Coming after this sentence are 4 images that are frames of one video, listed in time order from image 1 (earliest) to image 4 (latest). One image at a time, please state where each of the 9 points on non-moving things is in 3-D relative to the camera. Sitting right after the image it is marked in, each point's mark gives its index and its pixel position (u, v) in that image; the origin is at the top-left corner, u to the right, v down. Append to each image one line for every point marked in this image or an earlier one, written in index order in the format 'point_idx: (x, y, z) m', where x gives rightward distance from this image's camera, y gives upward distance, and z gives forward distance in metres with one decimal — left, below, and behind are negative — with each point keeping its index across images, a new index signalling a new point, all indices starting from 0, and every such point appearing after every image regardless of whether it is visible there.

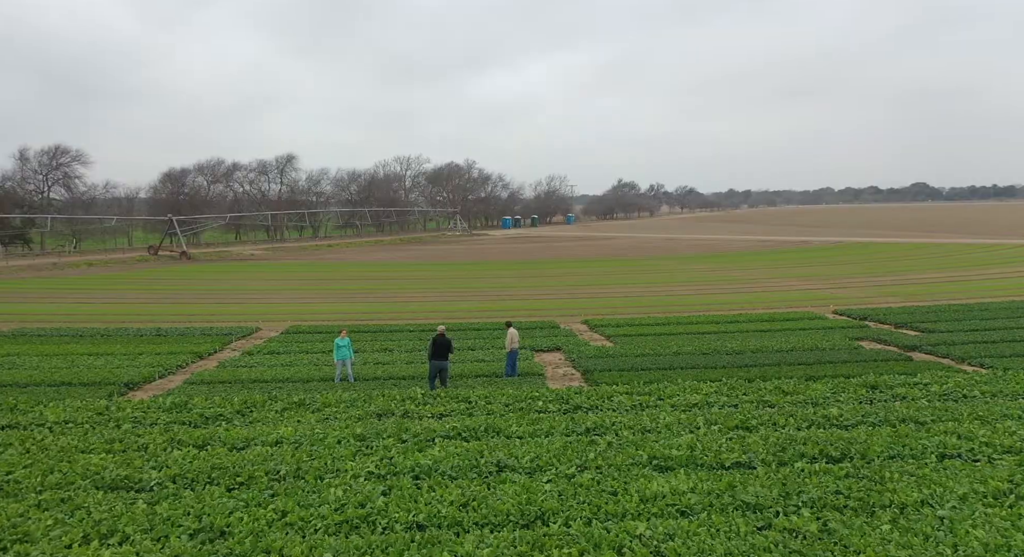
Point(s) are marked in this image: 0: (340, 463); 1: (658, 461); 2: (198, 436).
0: (-3.1, -3.4, +14.5) m
1: (+2.8, -3.5, +15.0) m
2: (-6.3, -3.2, +15.8) m
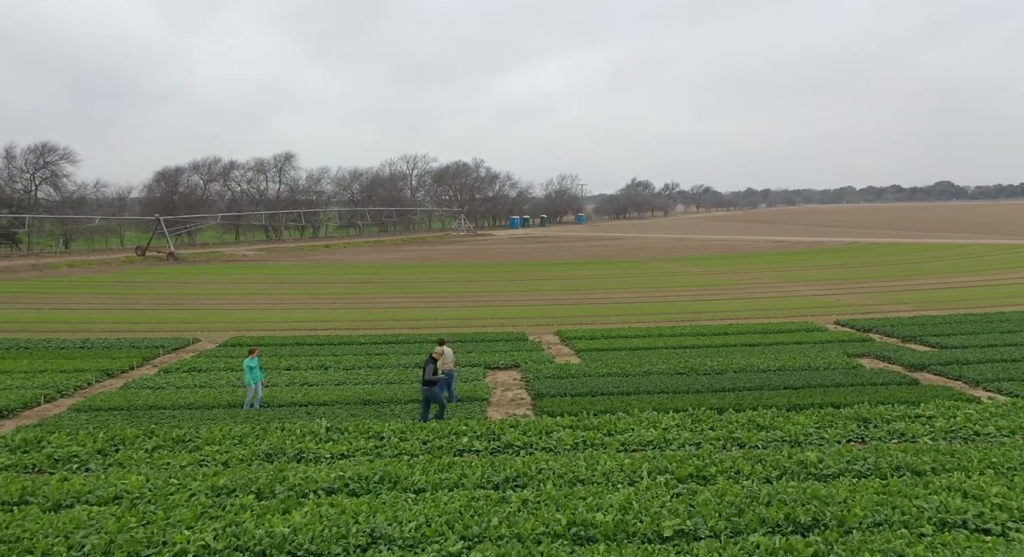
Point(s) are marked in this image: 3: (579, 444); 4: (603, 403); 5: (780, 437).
0: (-4.9, -3.7, +11.5) m
1: (+1.0, -3.8, +11.9) m
2: (-8.0, -3.4, +12.9) m
3: (+1.4, -3.4, +16.4) m
4: (+2.2, -3.1, +19.5) m
5: (+5.6, -3.3, +16.7) m
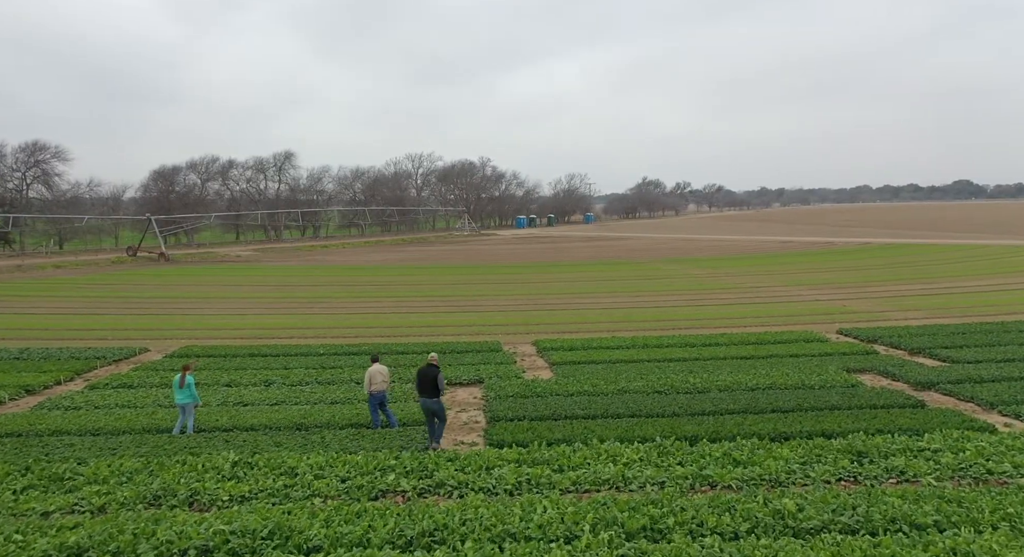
0: (-6.2, -3.9, +9.3) m
1: (-0.3, -4.0, +9.6) m
2: (-9.3, -3.6, +10.7) m
3: (+0.2, -3.7, +14.0) m
4: (+1.1, -3.3, +17.2) m
5: (+4.4, -3.6, +14.3) m
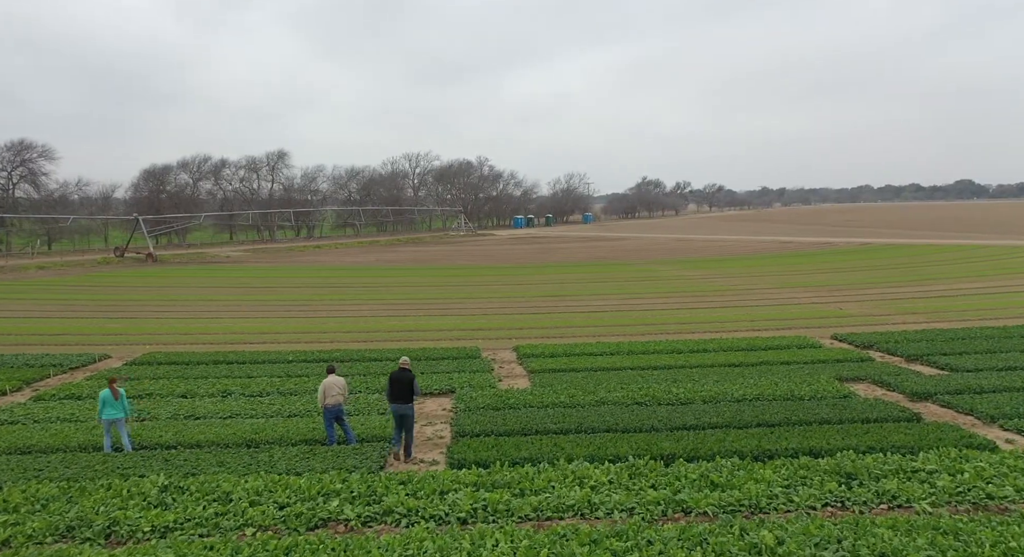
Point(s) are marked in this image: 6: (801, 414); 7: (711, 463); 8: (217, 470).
0: (-7.0, -4.0, +8.0) m
1: (-1.1, -4.1, +8.3) m
2: (-10.1, -3.8, +9.5) m
3: (-0.6, -3.8, +12.8) m
4: (+0.3, -3.4, +15.9) m
5: (+3.7, -3.7, +13.1) m
6: (+6.8, -3.1, +18.5) m
7: (+3.8, -3.5, +15.1) m
8: (-5.5, -3.6, +14.9) m
